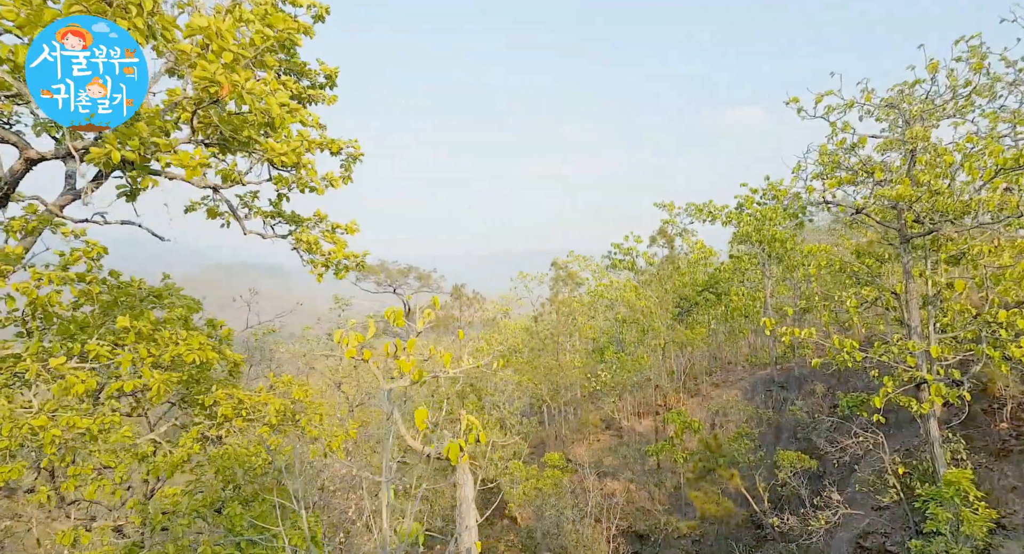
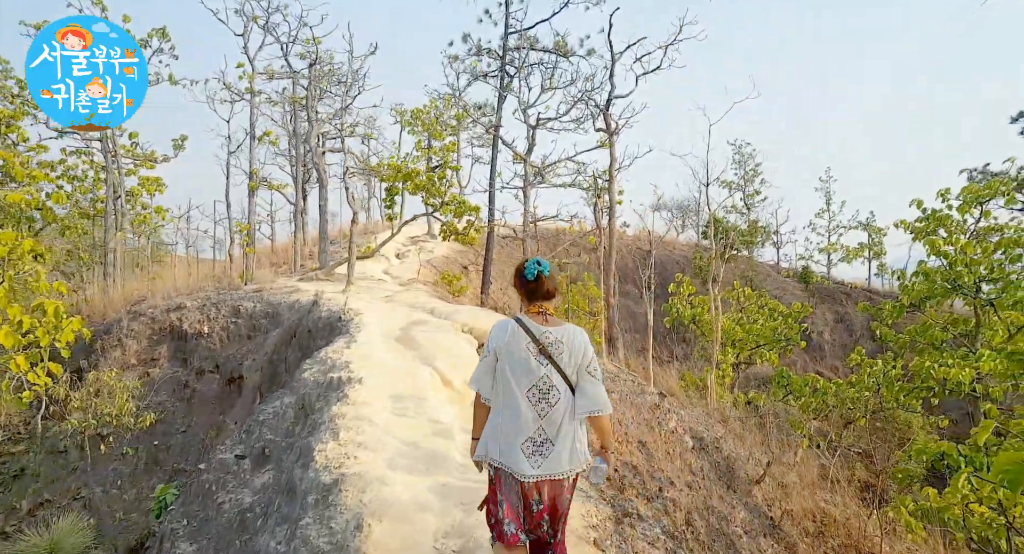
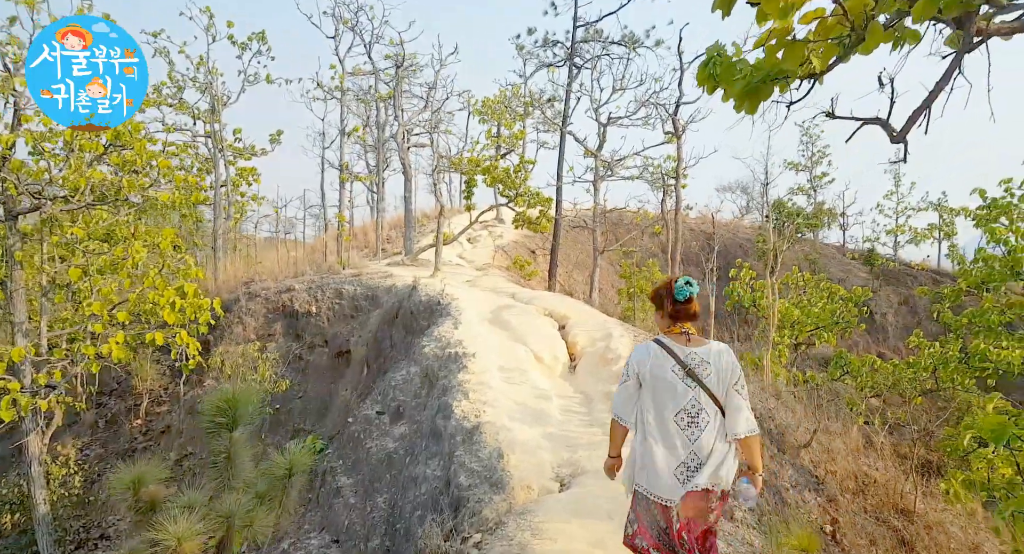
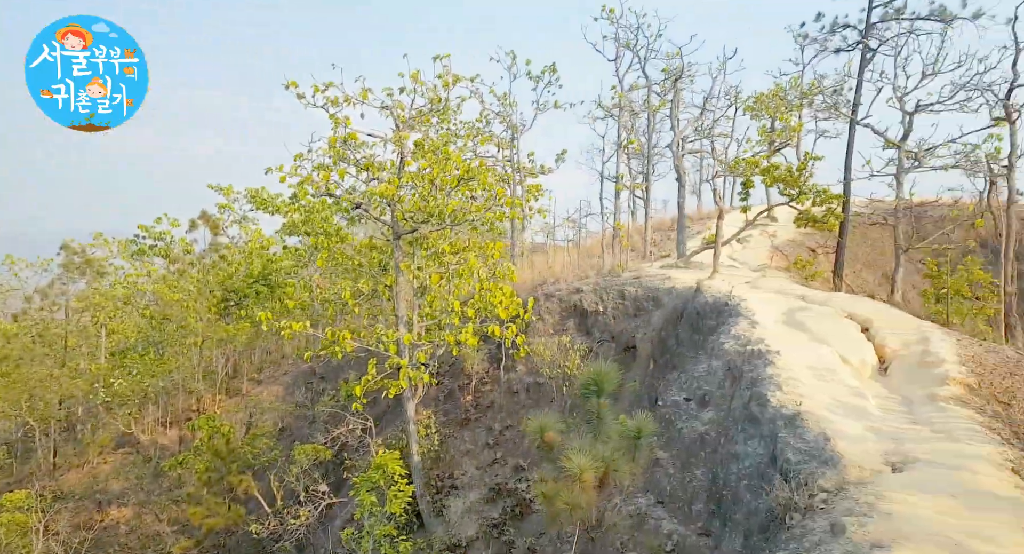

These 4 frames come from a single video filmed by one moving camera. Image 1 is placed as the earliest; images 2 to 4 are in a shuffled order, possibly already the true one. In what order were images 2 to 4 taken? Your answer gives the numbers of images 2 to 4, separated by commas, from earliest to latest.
4, 3, 2
